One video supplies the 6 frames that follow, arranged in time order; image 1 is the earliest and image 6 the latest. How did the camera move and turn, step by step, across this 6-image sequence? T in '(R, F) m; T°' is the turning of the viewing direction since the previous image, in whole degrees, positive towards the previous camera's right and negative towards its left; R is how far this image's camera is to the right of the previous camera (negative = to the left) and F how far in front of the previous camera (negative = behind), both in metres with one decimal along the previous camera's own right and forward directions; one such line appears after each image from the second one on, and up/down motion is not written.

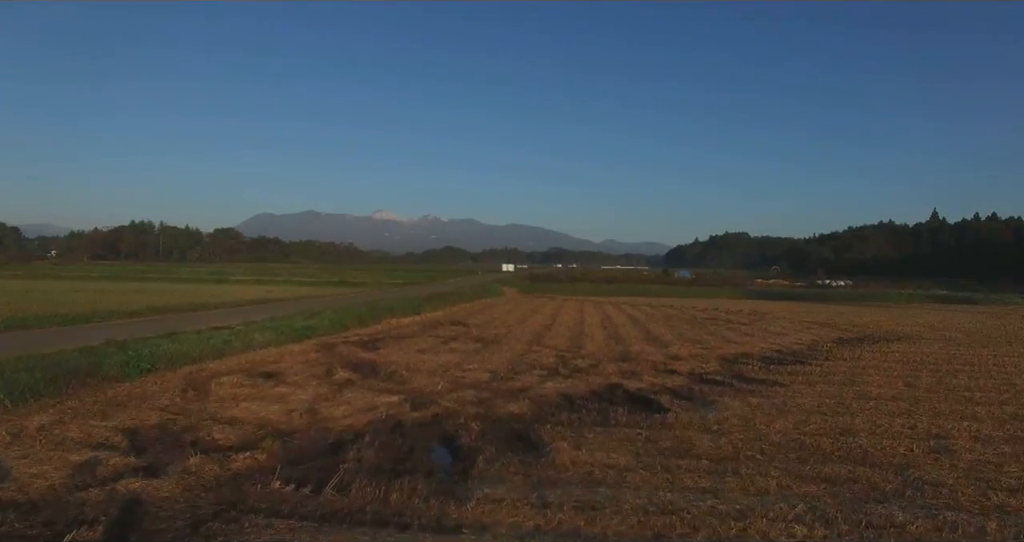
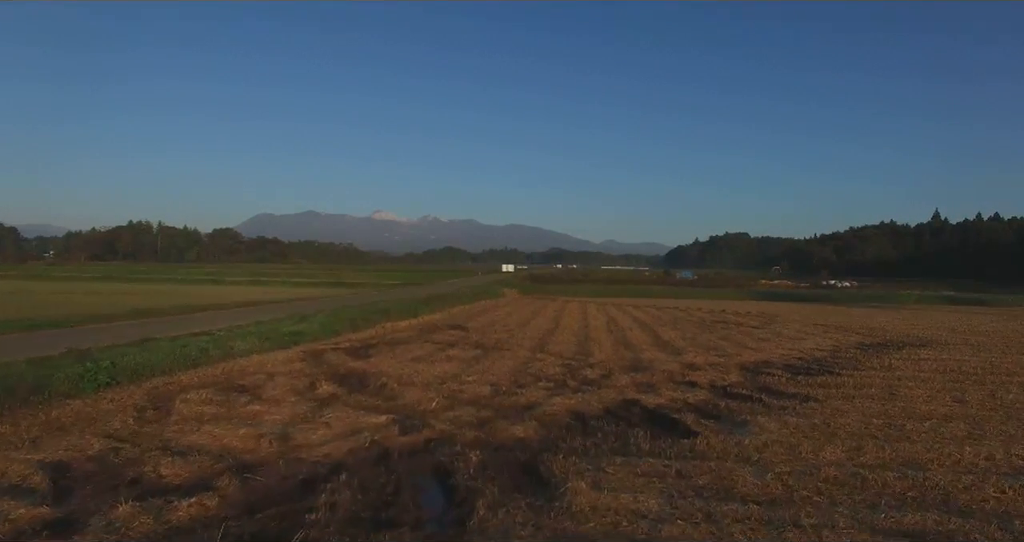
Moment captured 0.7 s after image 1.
(-0.1, +1.5) m; 0°
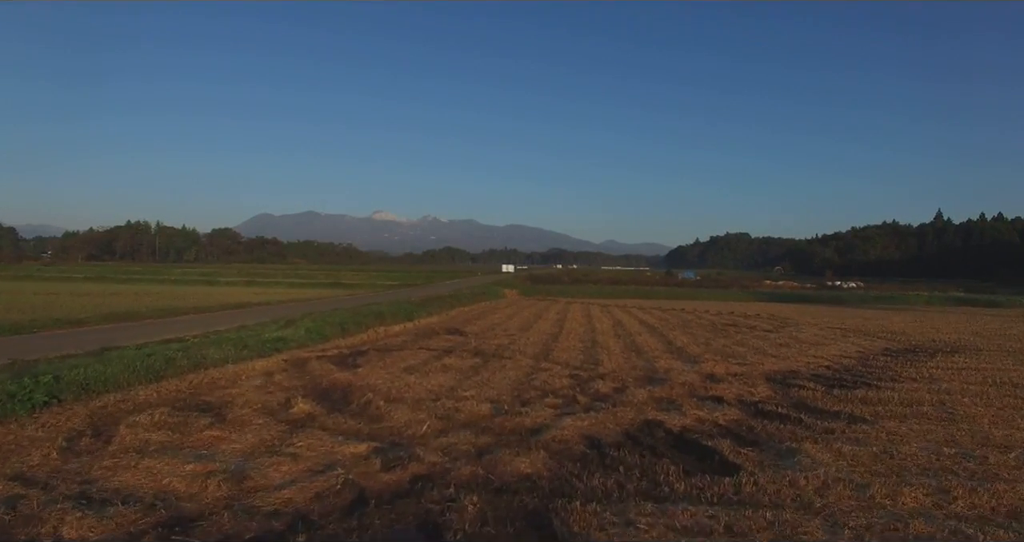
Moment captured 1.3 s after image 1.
(0.0, +1.6) m; 0°
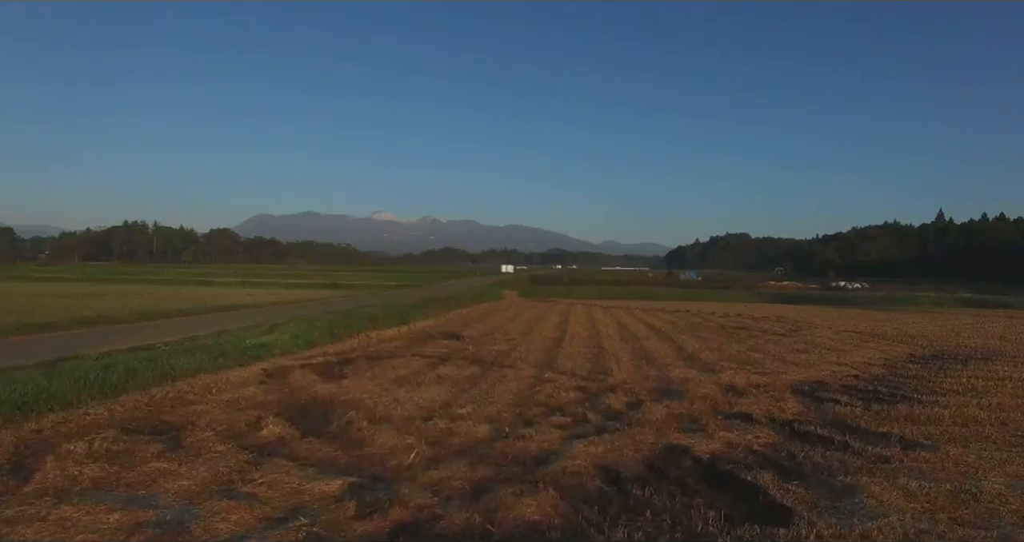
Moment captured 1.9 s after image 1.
(0.0, +1.5) m; 0°
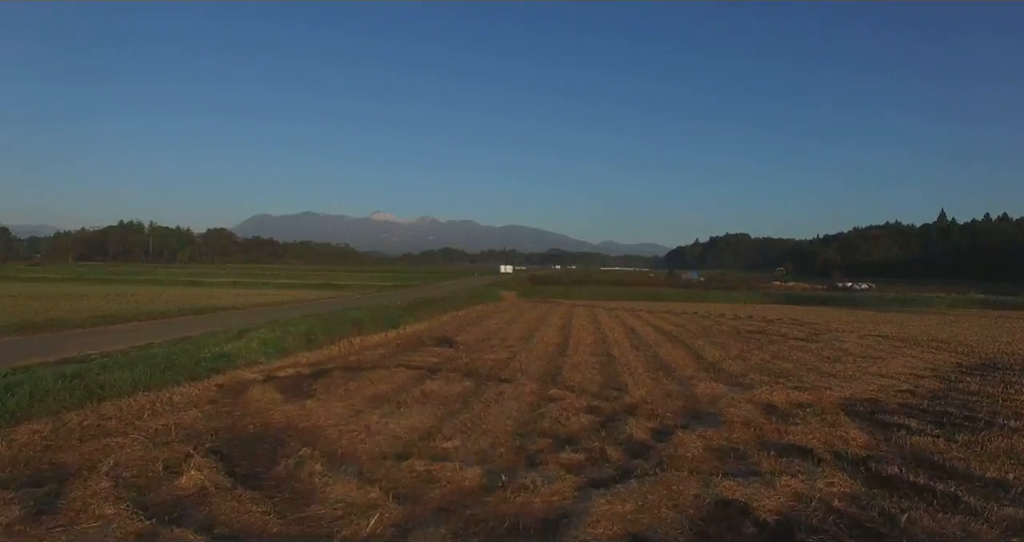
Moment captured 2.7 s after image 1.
(0.0, +2.4) m; 0°
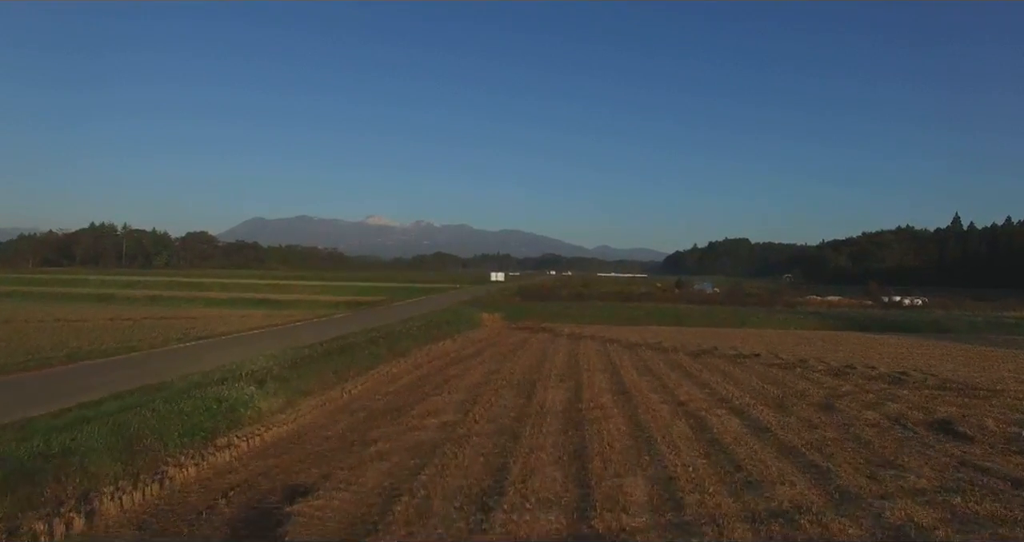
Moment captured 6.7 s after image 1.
(+0.8, +15.6) m; 0°
